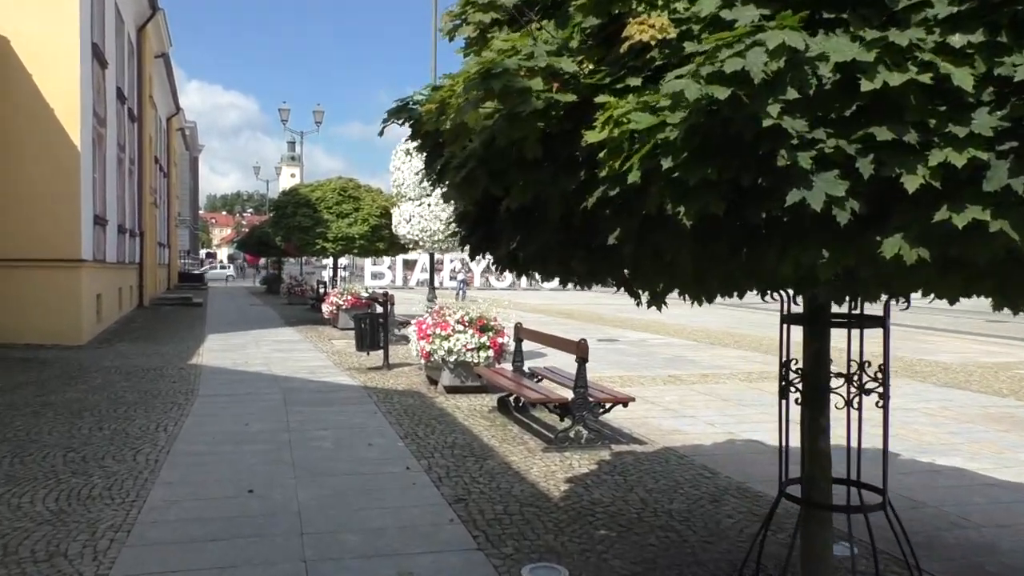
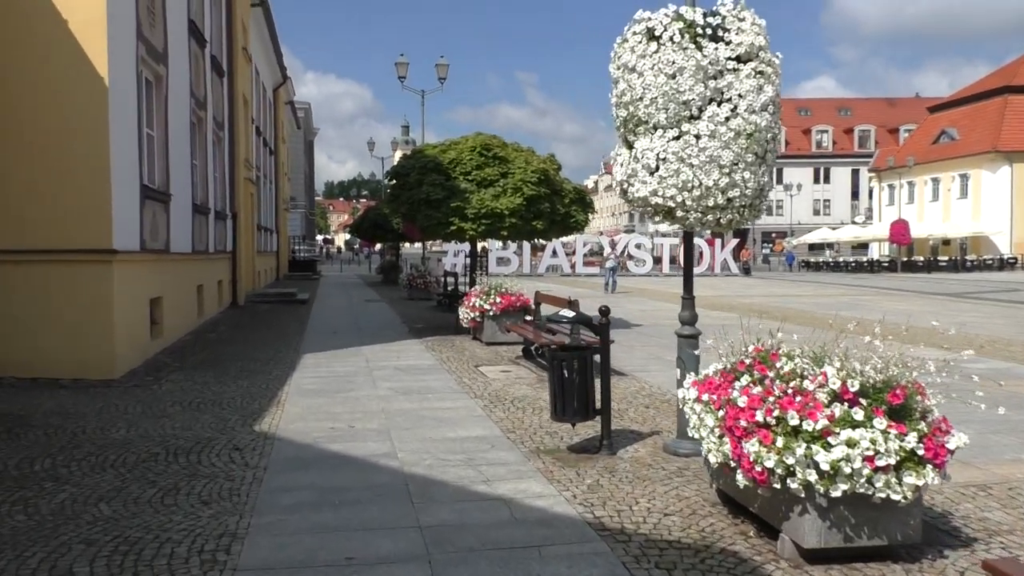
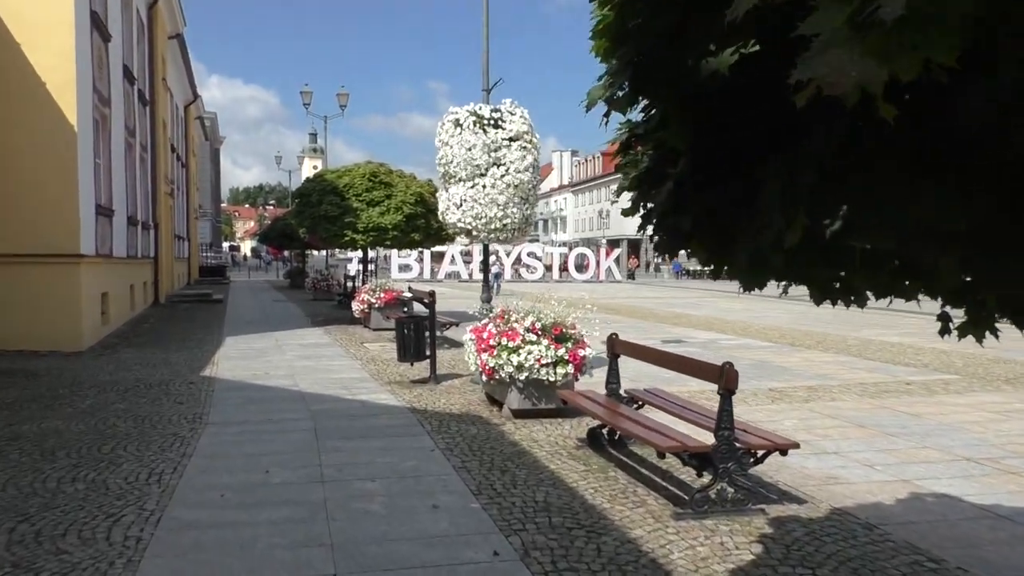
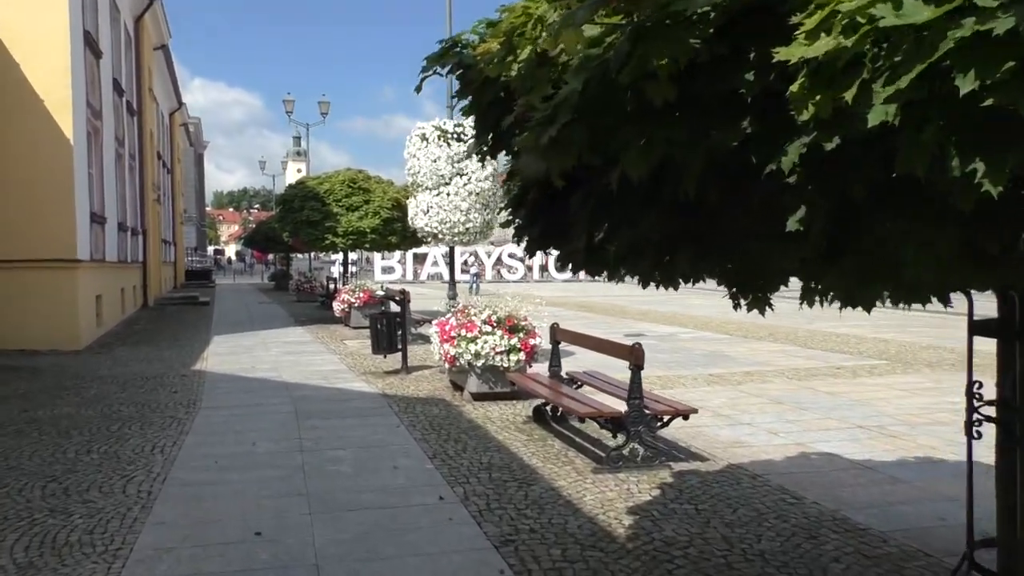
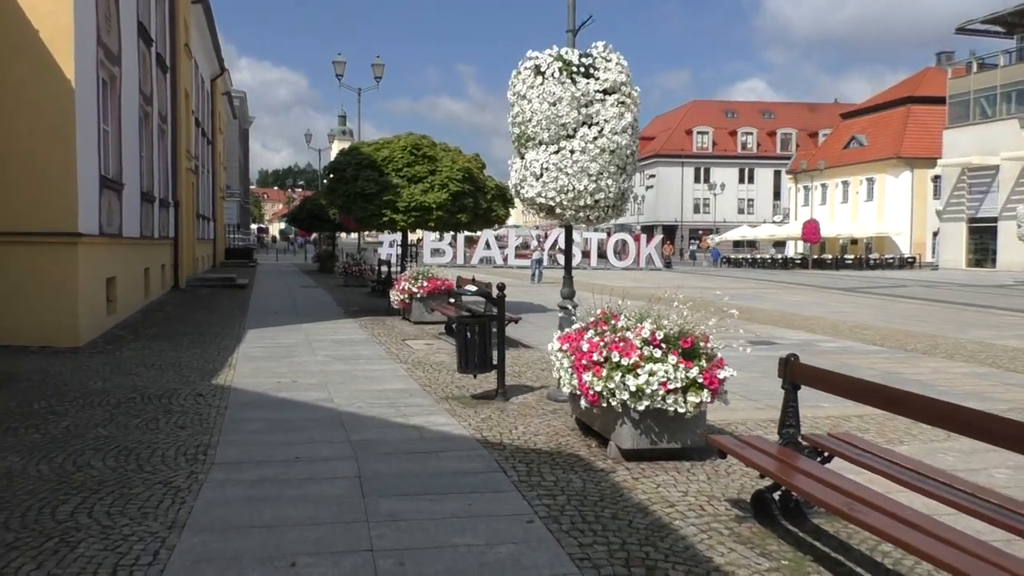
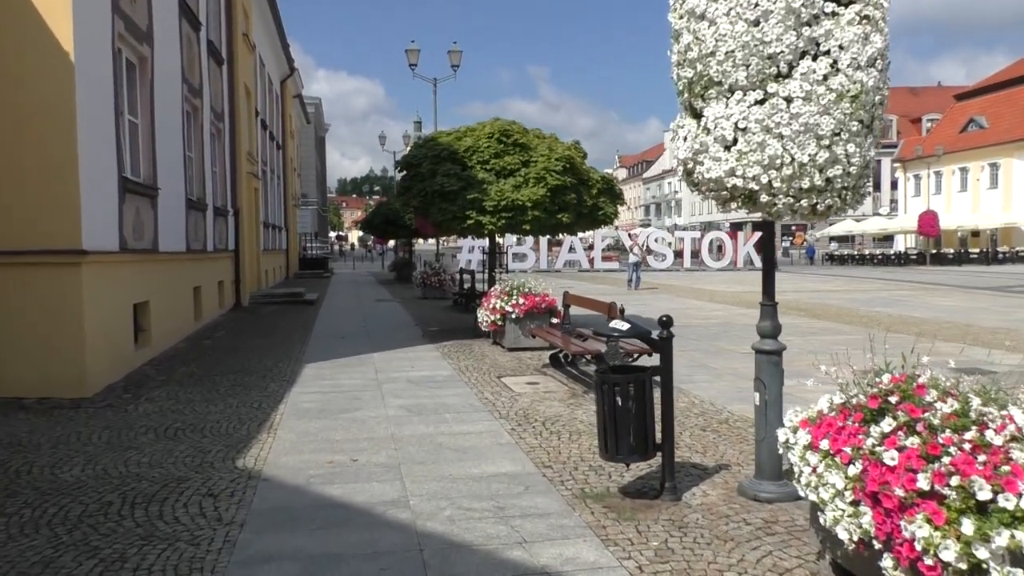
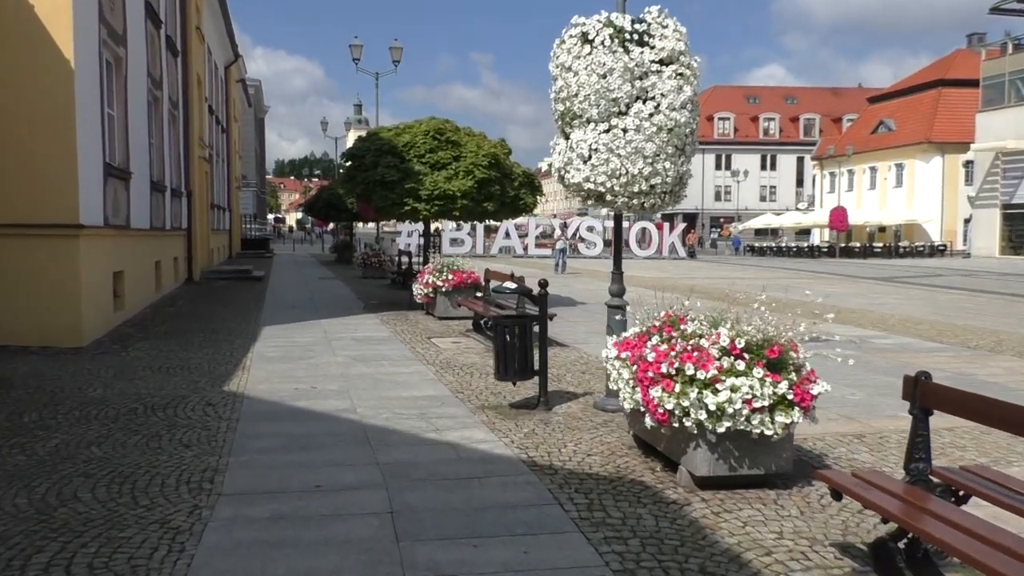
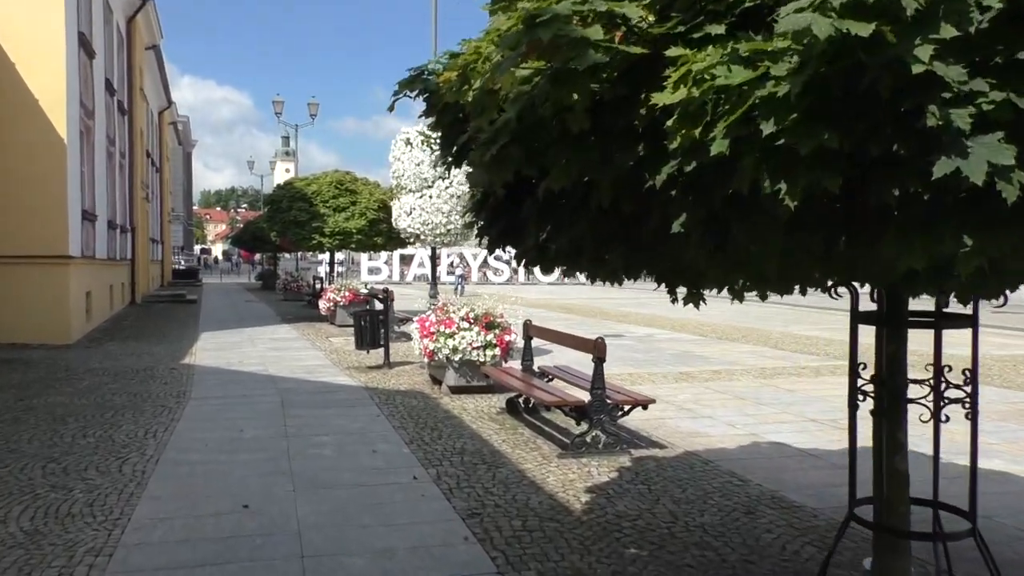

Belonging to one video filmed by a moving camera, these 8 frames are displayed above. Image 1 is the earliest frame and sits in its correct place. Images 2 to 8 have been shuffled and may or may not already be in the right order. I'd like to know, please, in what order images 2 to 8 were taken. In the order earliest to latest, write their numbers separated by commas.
8, 4, 3, 5, 7, 2, 6
